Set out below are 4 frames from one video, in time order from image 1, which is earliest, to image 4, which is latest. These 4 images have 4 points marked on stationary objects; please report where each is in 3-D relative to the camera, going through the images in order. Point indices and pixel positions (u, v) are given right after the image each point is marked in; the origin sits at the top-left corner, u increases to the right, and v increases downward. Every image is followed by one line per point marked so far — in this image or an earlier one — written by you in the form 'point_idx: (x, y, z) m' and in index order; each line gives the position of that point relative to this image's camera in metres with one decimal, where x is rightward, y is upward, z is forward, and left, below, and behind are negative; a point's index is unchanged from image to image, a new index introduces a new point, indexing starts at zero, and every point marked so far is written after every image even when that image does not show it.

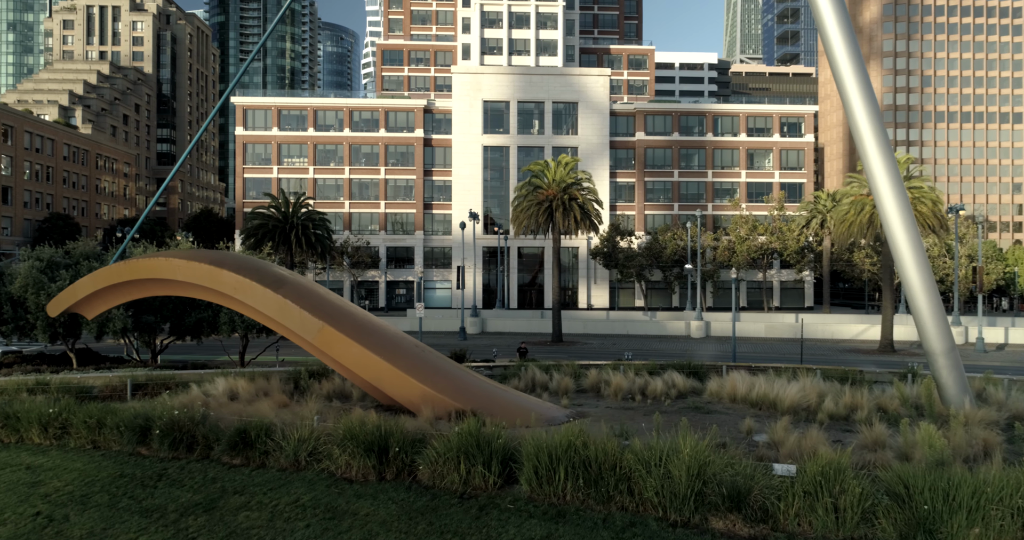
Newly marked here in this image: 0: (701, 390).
0: (+4.6, -2.9, +16.3) m
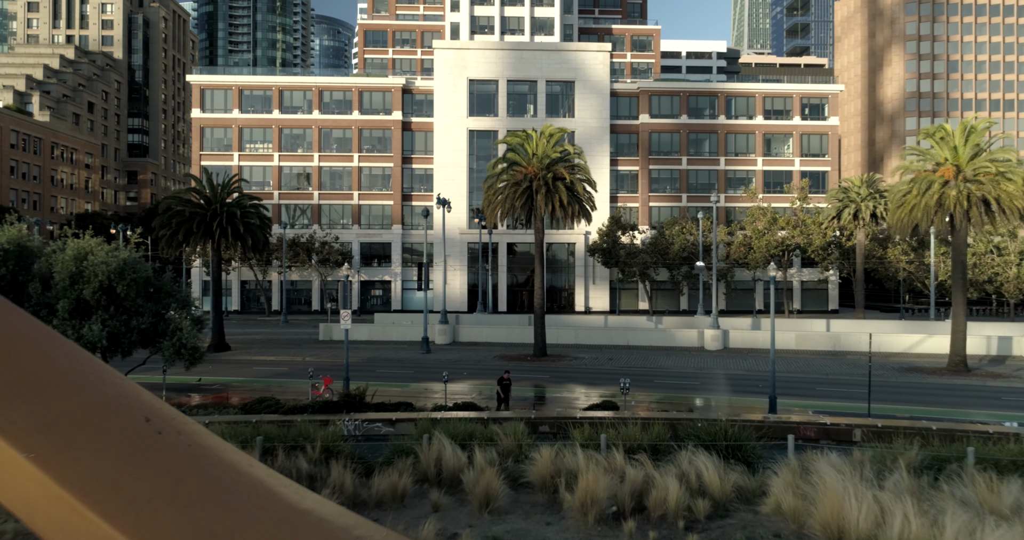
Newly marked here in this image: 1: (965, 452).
0: (+3.0, -2.8, +8.3) m
1: (+6.3, -2.5, +9.4) m
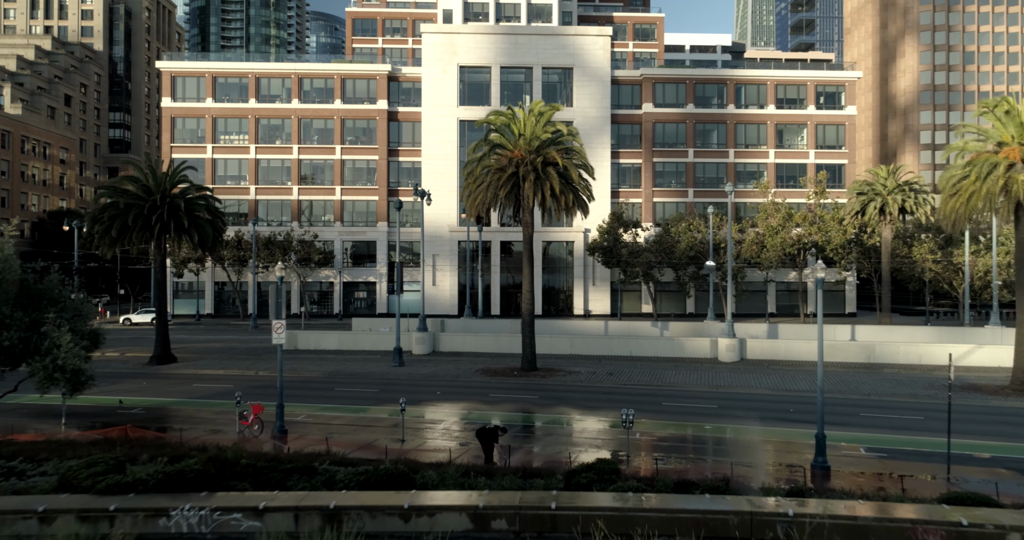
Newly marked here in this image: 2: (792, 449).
0: (+2.3, -2.8, +3.6) m
1: (+5.6, -2.5, +4.7) m
2: (+7.5, -4.7, +17.7) m
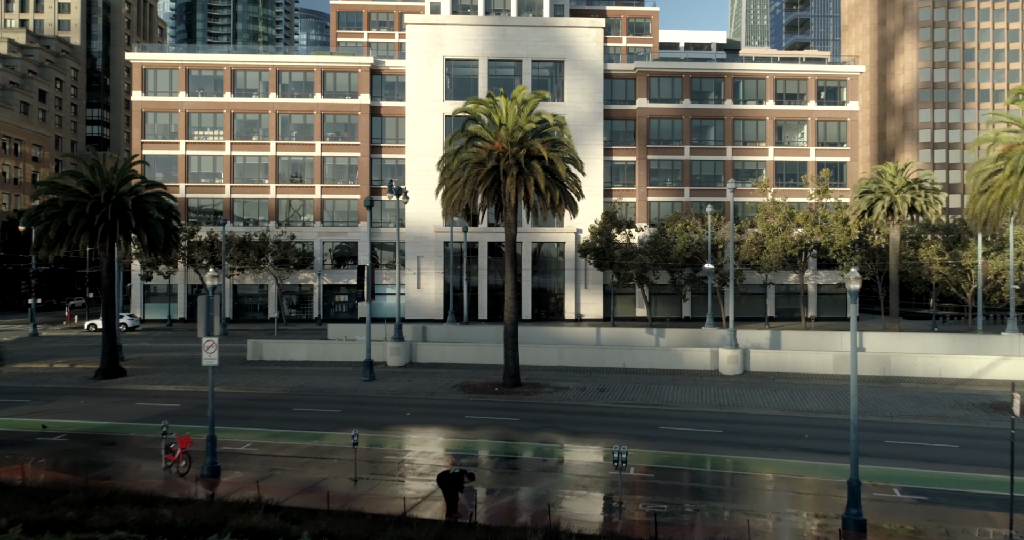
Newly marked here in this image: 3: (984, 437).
0: (+1.7, -3.0, +0.9) m
1: (+5.1, -2.7, +2.0) m
2: (+6.8, -4.9, +15.0) m
3: (+13.4, -4.7, +19.0) m
